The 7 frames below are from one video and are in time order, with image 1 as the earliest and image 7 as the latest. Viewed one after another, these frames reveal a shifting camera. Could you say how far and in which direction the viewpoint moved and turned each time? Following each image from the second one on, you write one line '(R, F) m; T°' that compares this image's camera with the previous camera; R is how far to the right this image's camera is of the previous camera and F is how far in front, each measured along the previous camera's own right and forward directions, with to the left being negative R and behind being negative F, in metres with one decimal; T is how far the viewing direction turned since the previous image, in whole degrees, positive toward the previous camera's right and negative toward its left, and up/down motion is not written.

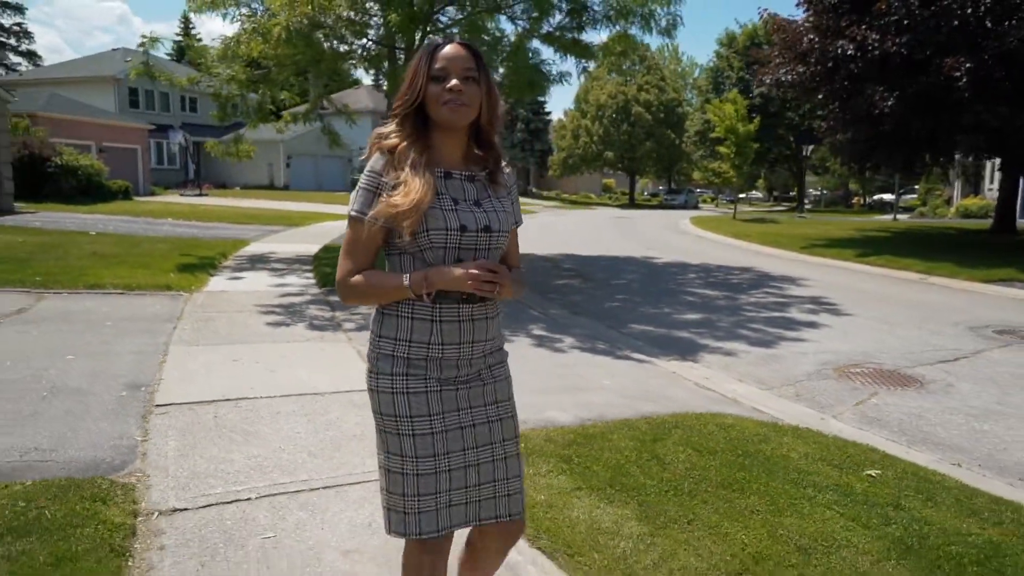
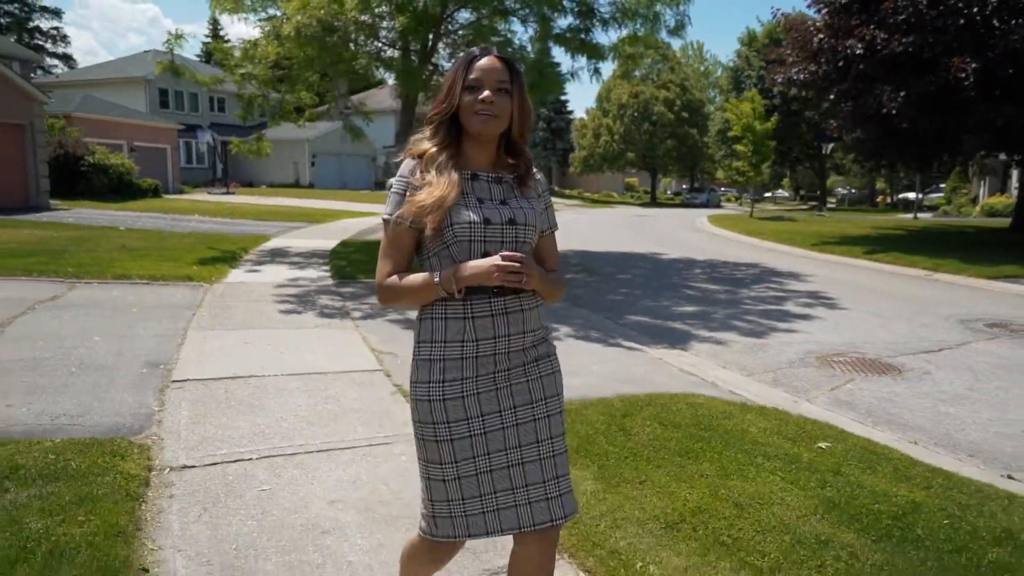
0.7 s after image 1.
(+0.3, -0.4) m; -2°
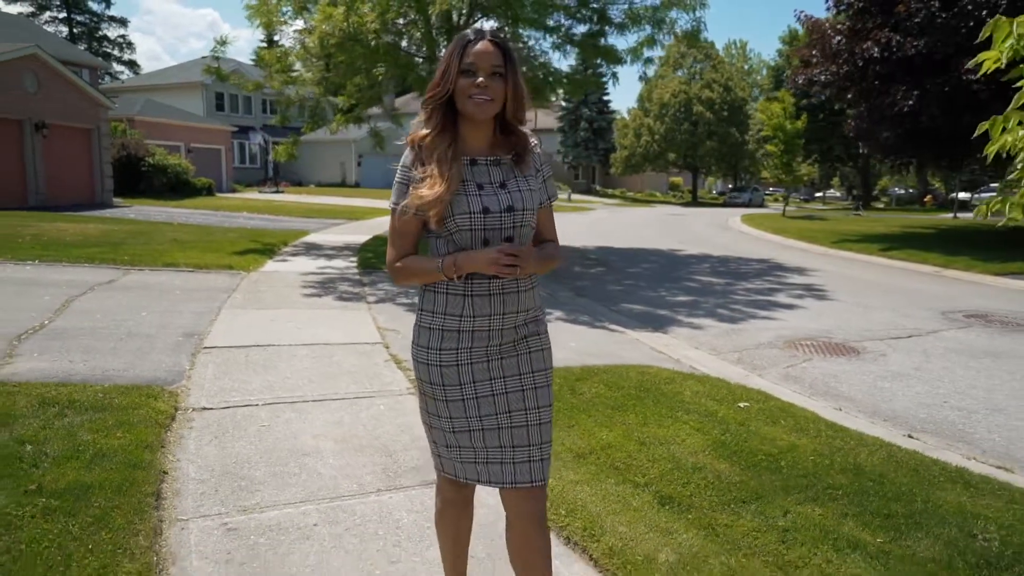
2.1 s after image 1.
(+0.6, -0.8) m; -4°
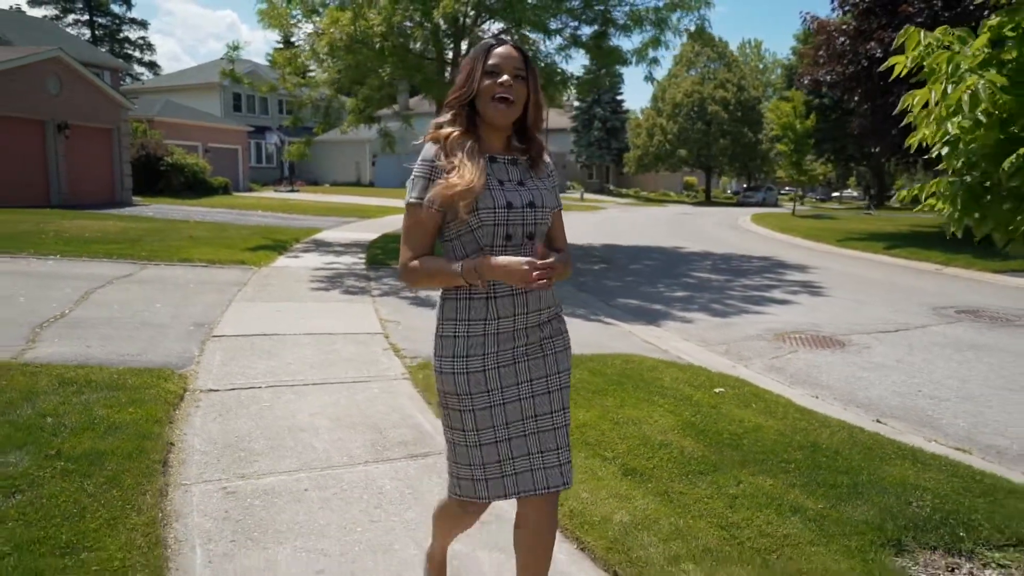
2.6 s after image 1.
(+0.2, -0.3) m; -1°
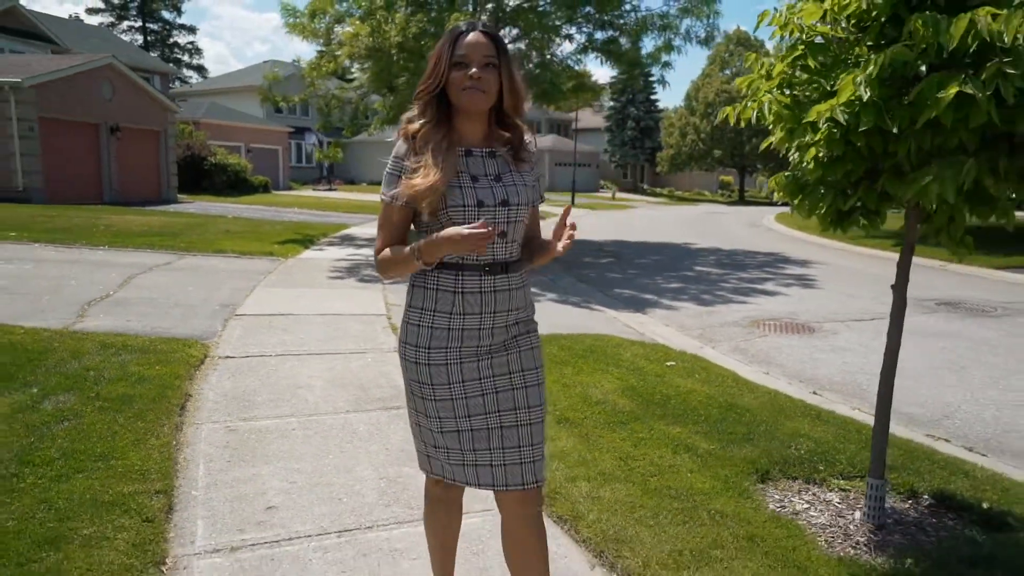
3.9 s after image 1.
(+0.6, -0.7) m; -3°
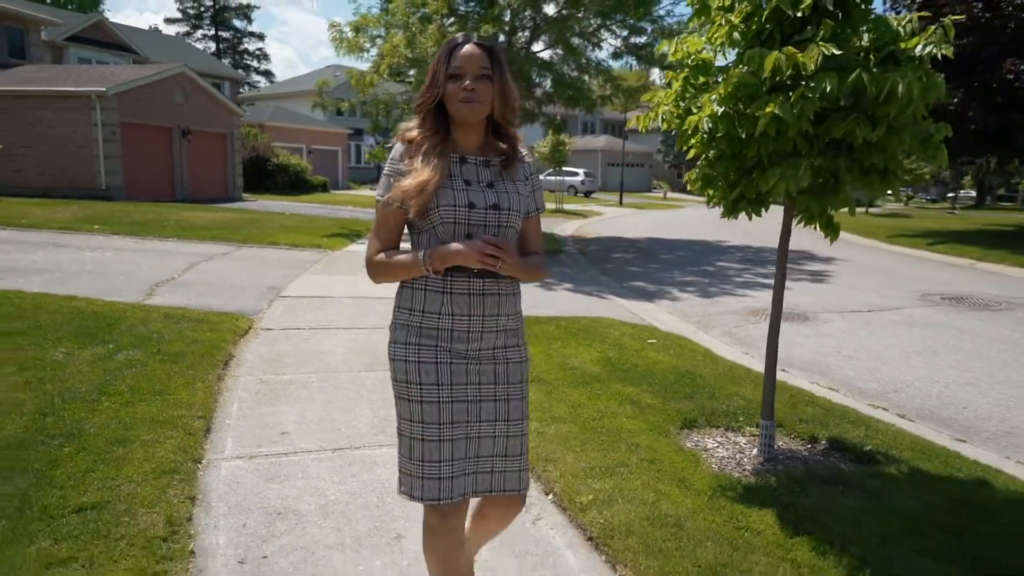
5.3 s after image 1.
(+0.6, -0.8) m; -5°
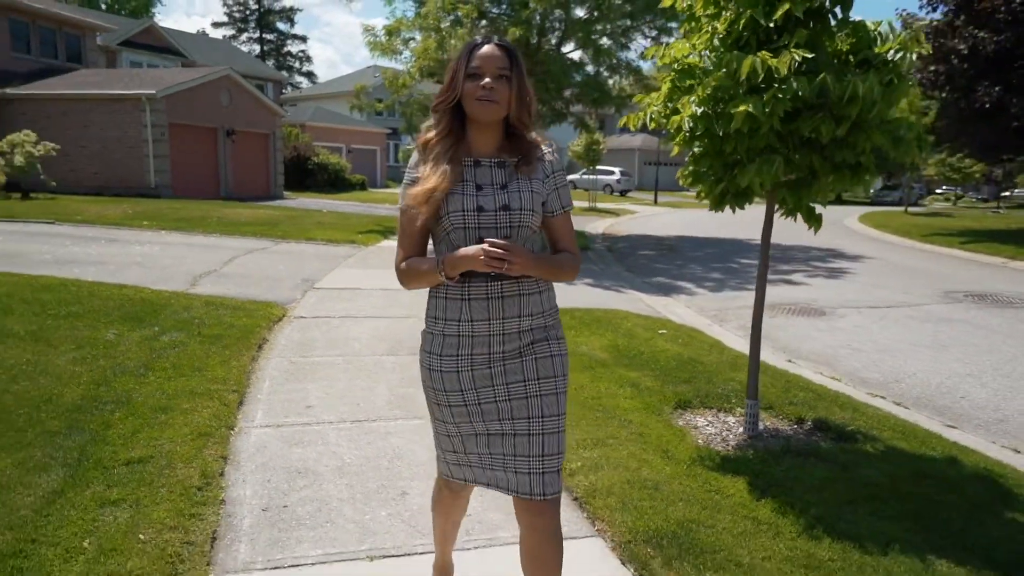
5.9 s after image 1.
(+0.2, -0.3) m; -3°
